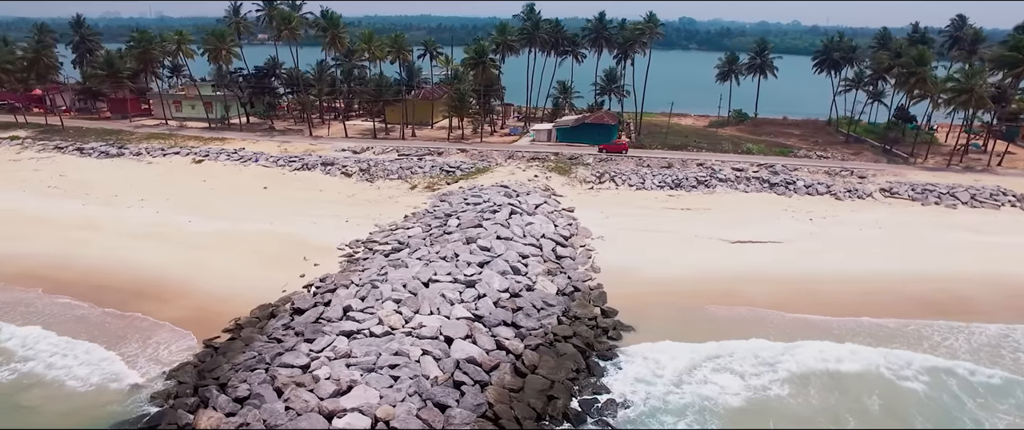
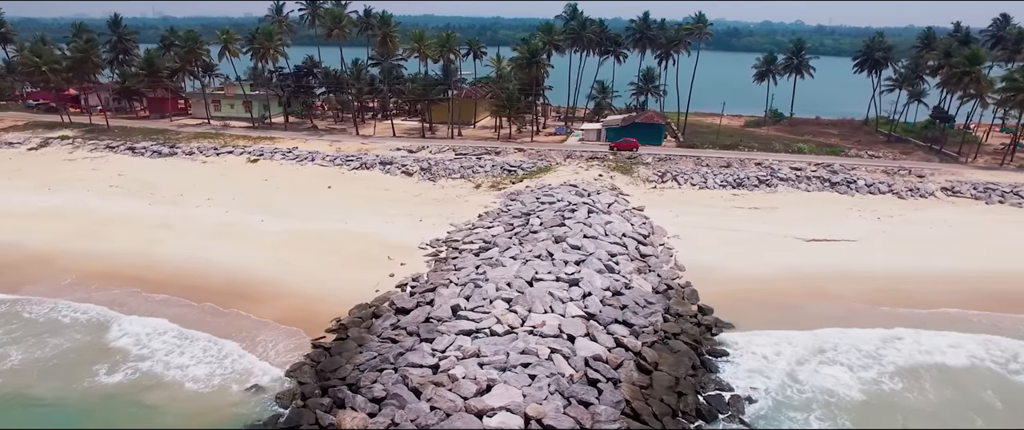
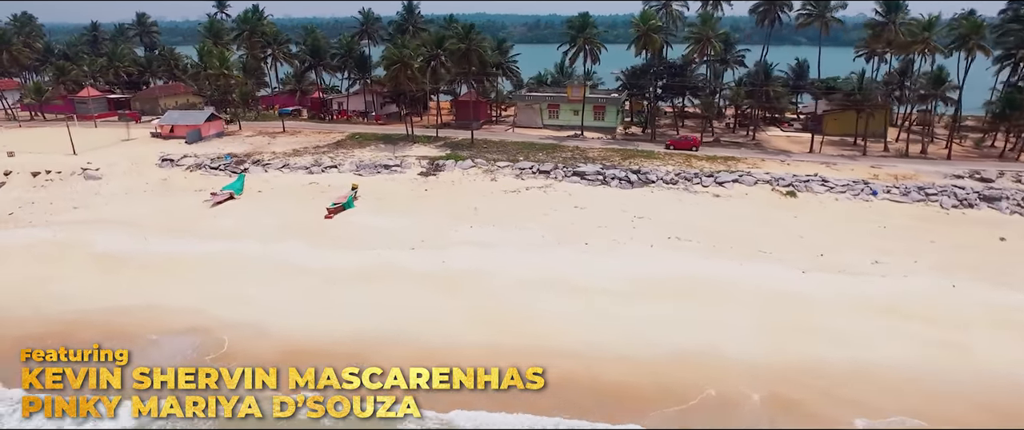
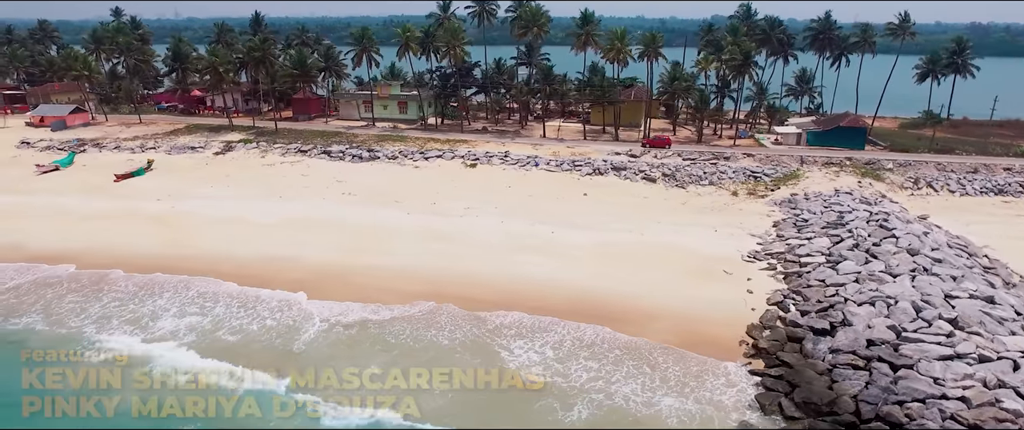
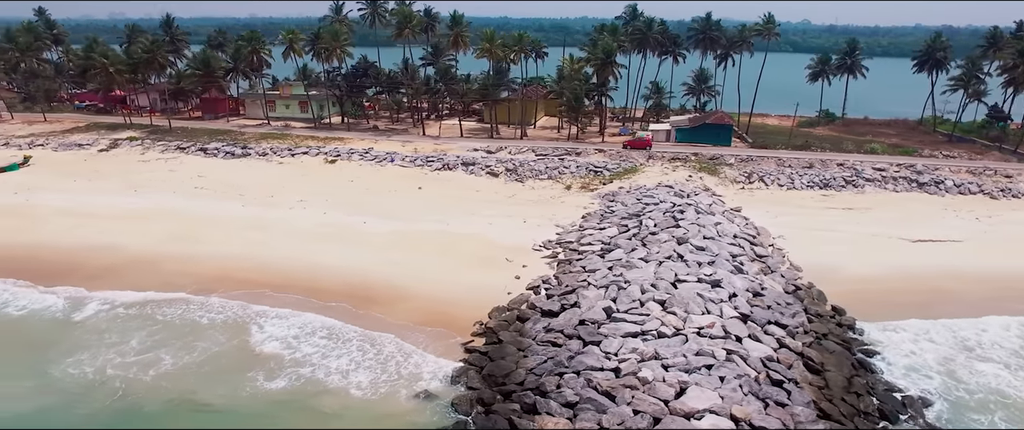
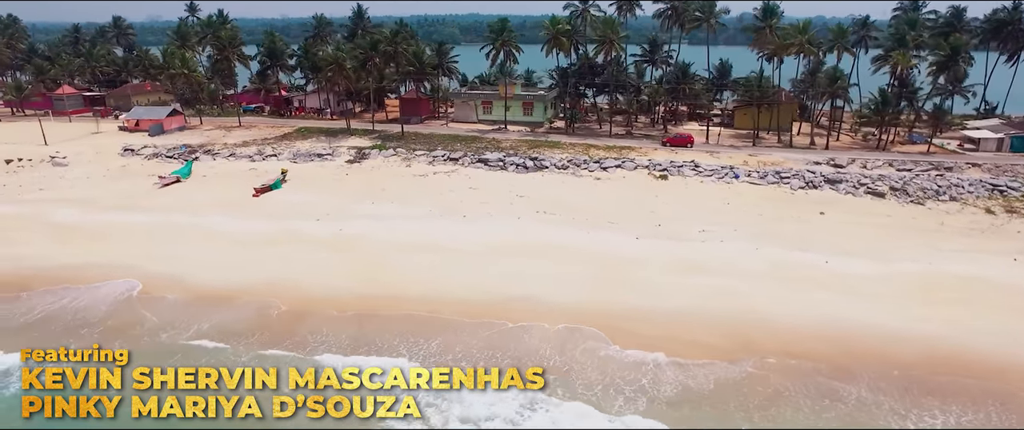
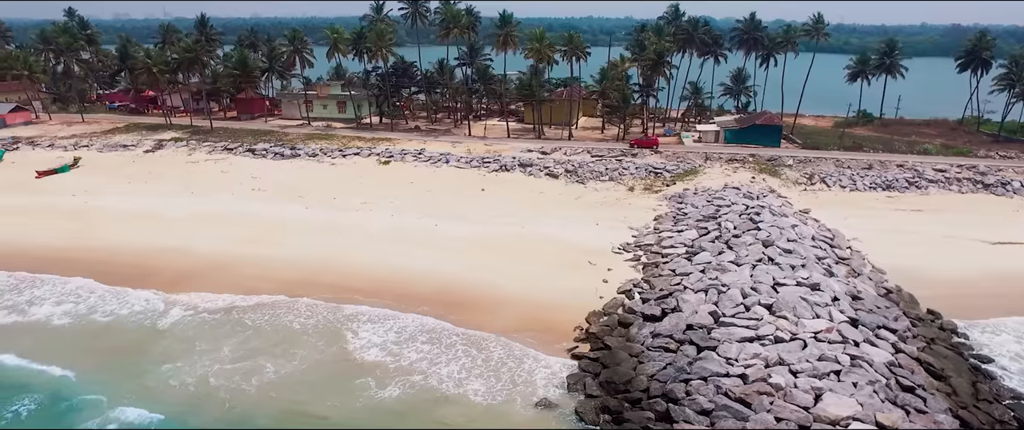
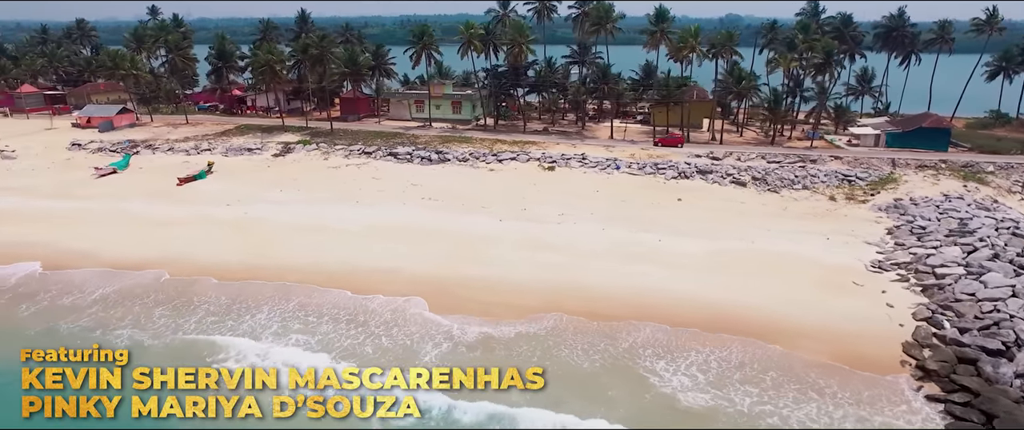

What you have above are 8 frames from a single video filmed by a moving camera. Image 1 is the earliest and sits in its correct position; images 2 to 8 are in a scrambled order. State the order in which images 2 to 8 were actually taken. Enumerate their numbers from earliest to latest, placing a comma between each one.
2, 5, 7, 4, 8, 6, 3
